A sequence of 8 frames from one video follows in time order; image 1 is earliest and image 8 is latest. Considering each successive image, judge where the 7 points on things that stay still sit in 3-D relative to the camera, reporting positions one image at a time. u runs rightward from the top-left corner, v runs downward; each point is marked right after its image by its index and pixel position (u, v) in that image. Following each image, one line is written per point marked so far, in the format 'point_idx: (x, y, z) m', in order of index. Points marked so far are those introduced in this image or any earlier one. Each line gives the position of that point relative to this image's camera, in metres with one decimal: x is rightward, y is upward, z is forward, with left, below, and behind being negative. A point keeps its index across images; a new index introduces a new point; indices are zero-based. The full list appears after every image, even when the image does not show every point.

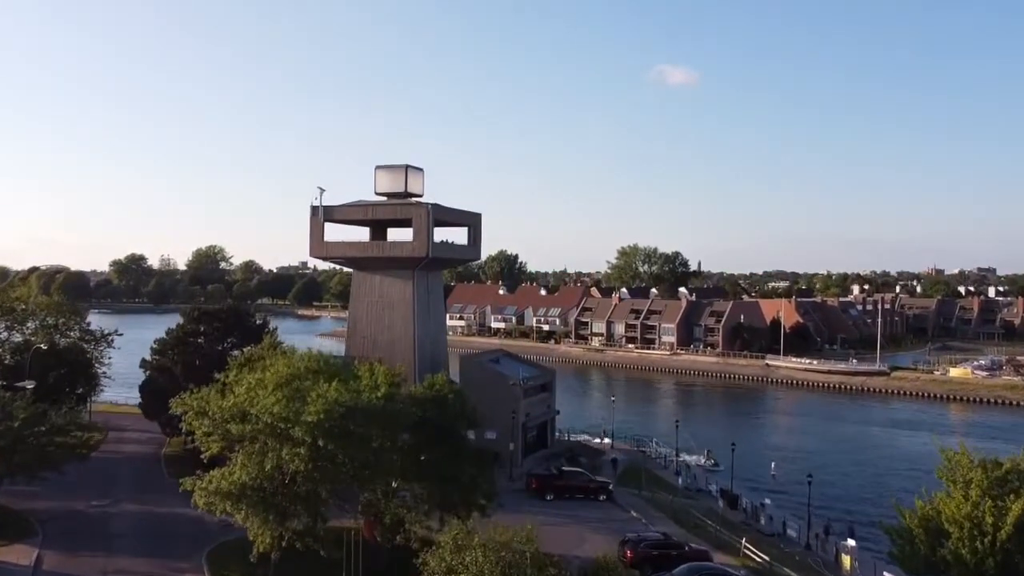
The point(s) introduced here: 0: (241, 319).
0: (-4.1, -0.5, +12.6) m
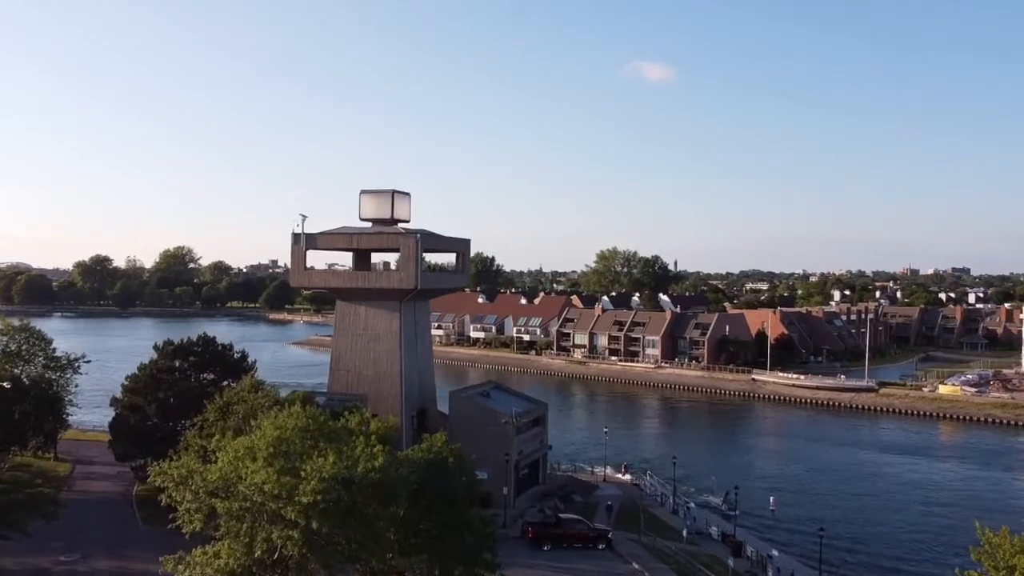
0: (-4.2, -0.9, +12.1) m
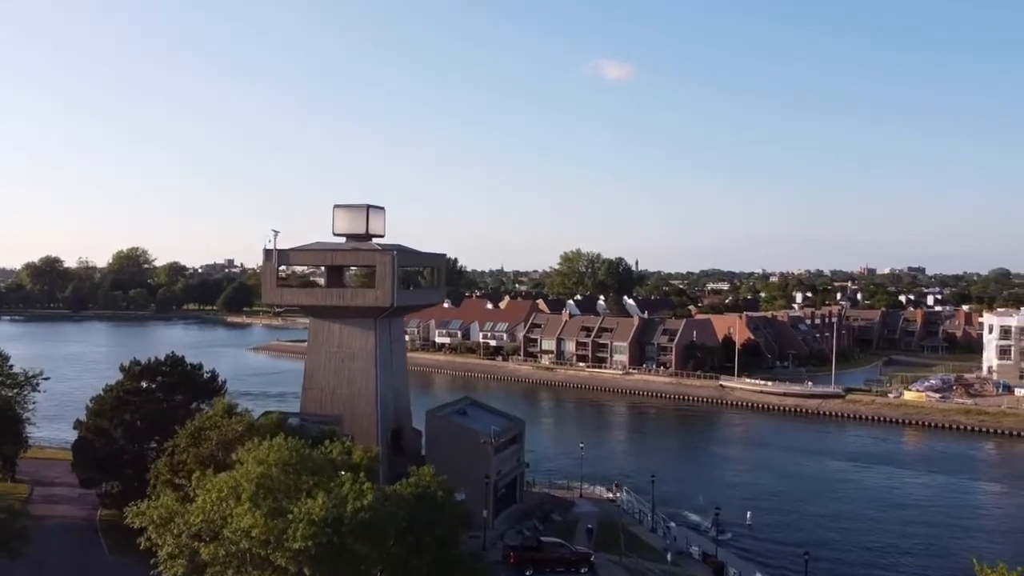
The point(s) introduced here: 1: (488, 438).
0: (-4.5, -1.2, +11.7) m
1: (-0.3, -1.9, +10.8) m
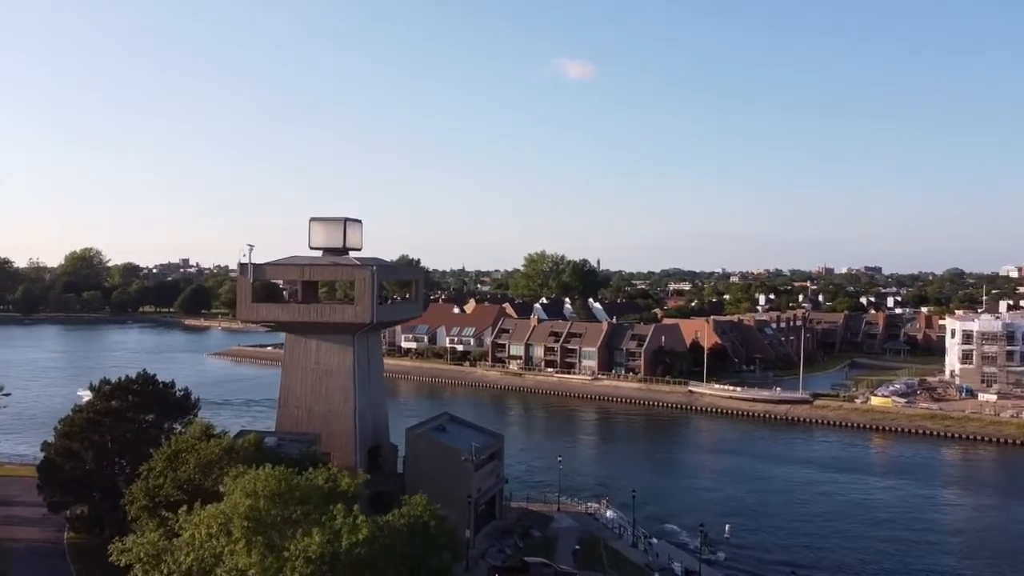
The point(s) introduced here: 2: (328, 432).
0: (-4.8, -1.4, +11.5) m
1: (-0.6, -2.1, +10.7) m
2: (-2.5, -2.0, +11.4) m
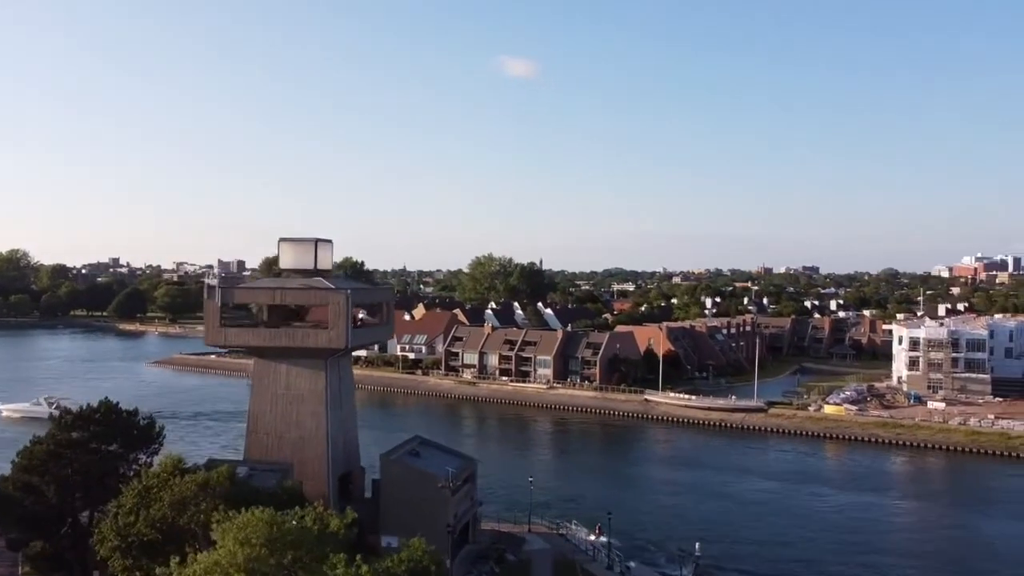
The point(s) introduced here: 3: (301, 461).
0: (-5.2, -1.8, +11.1) m
1: (-0.8, -2.4, +10.6) m
2: (-2.8, -2.3, +11.2) m
3: (-2.8, -2.3, +11.2) m
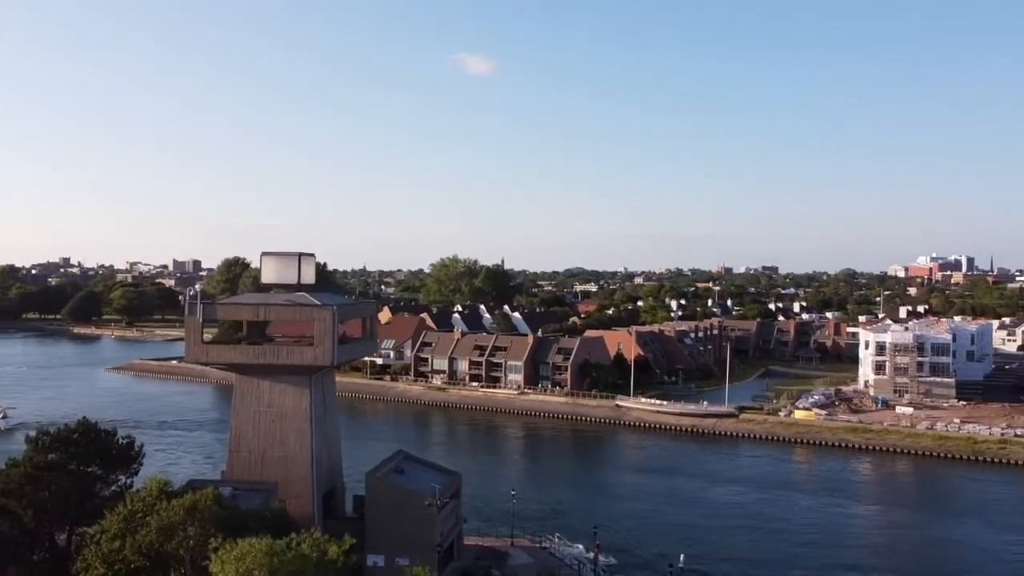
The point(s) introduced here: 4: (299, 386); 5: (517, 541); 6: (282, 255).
0: (-5.3, -2.0, +10.9) m
1: (-1.0, -2.7, +10.6) m
2: (-3.0, -2.5, +11.1) m
3: (-3.0, -2.5, +11.1) m
4: (-2.8, -1.3, +11.2) m
5: (+0.1, -4.1, +13.5) m
6: (-3.3, +0.4, +12.1) m
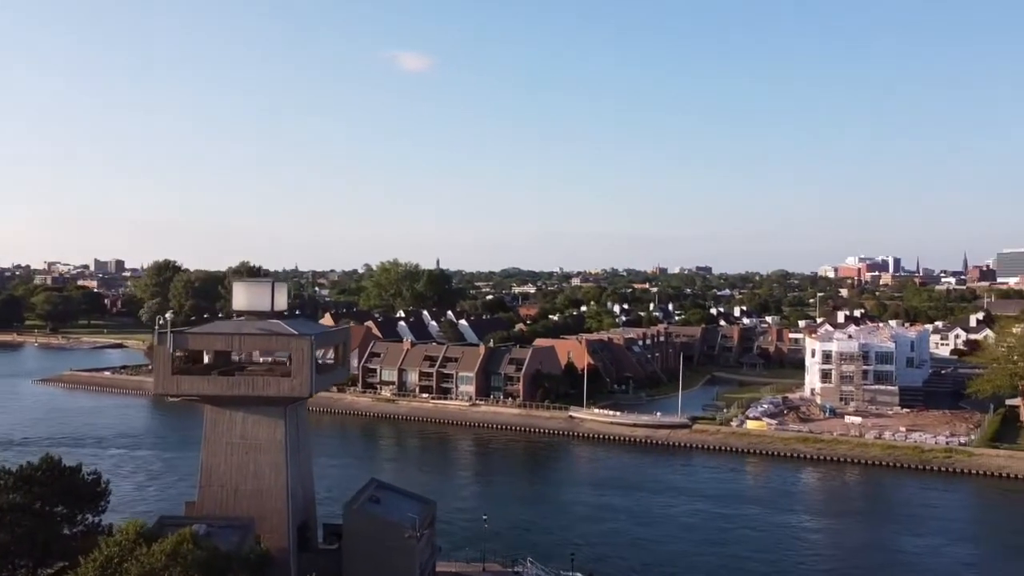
0: (-5.6, -2.4, +10.6) m
1: (-1.3, -3.0, +10.5) m
2: (-3.3, -2.9, +10.9) m
3: (-3.3, -3.0, +10.9) m
4: (-3.1, -1.7, +11.0) m
5: (-0.3, -4.4, +13.5) m
6: (-3.7, 0.0, +11.9) m
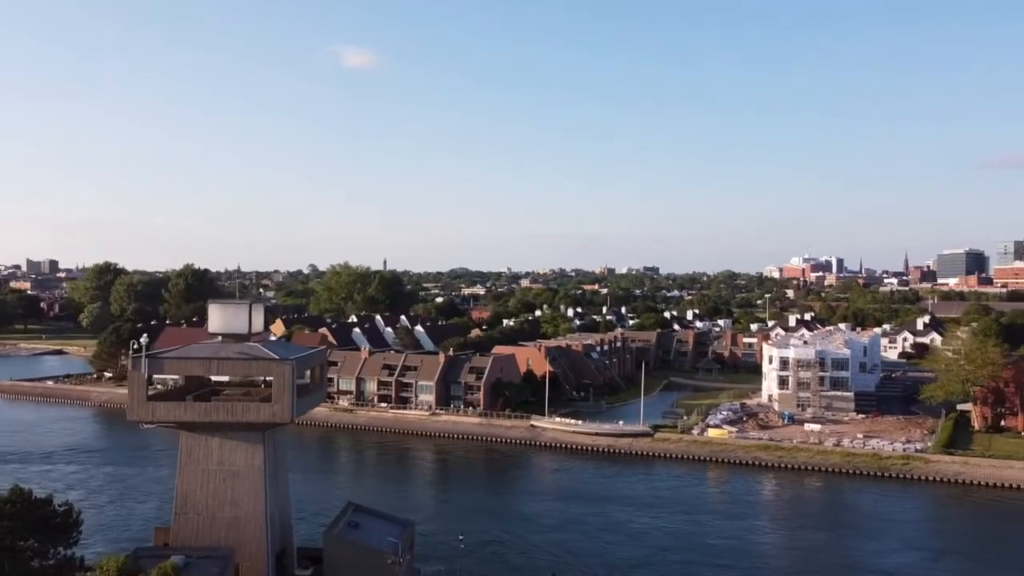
0: (-5.8, -2.8, +10.3) m
1: (-1.5, -3.4, +10.5) m
2: (-3.6, -3.3, +10.8) m
3: (-3.5, -3.3, +10.8) m
4: (-3.4, -2.0, +10.9) m
5: (-0.7, -4.8, +13.5) m
6: (-4.0, -0.3, +11.7) m
